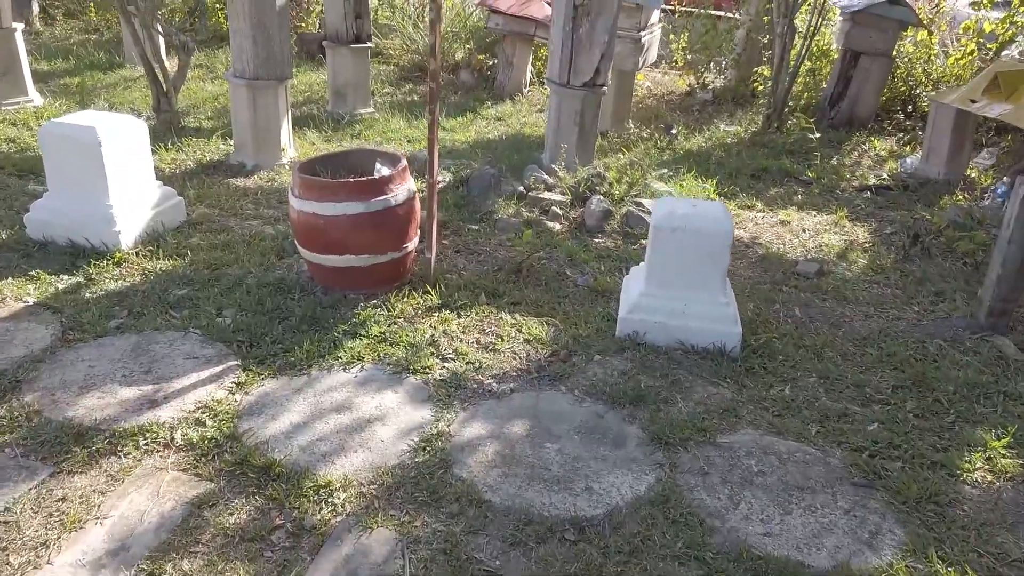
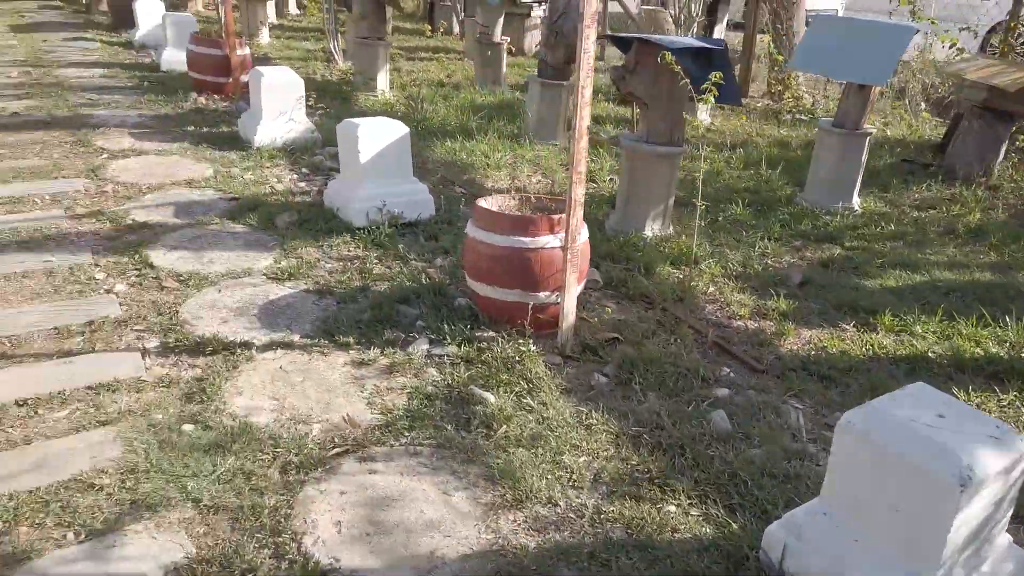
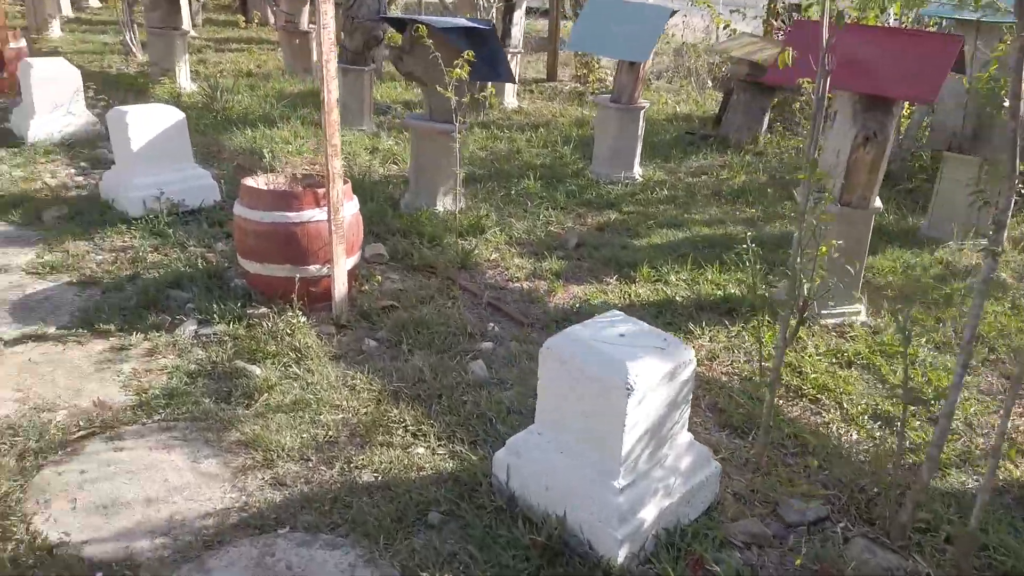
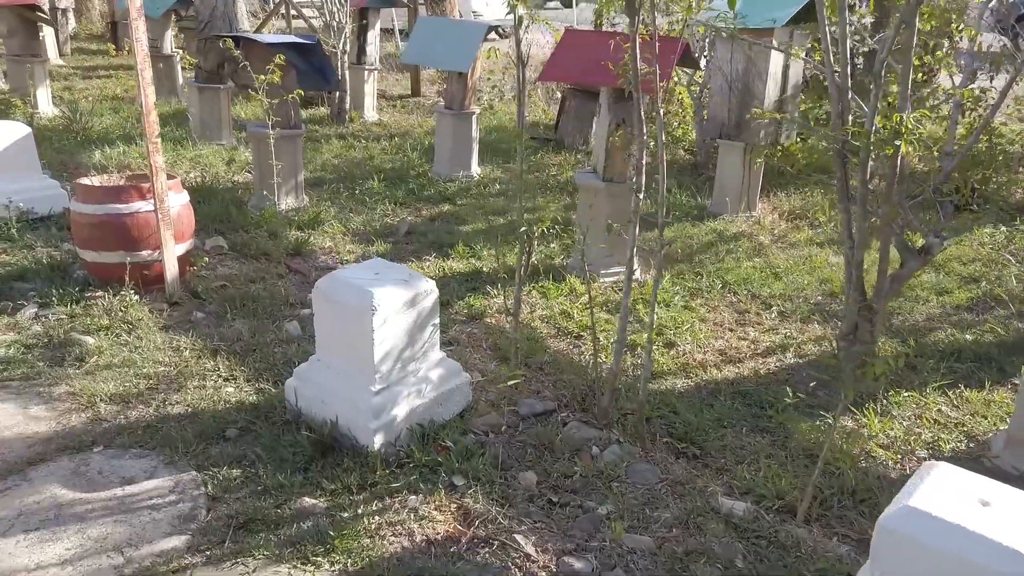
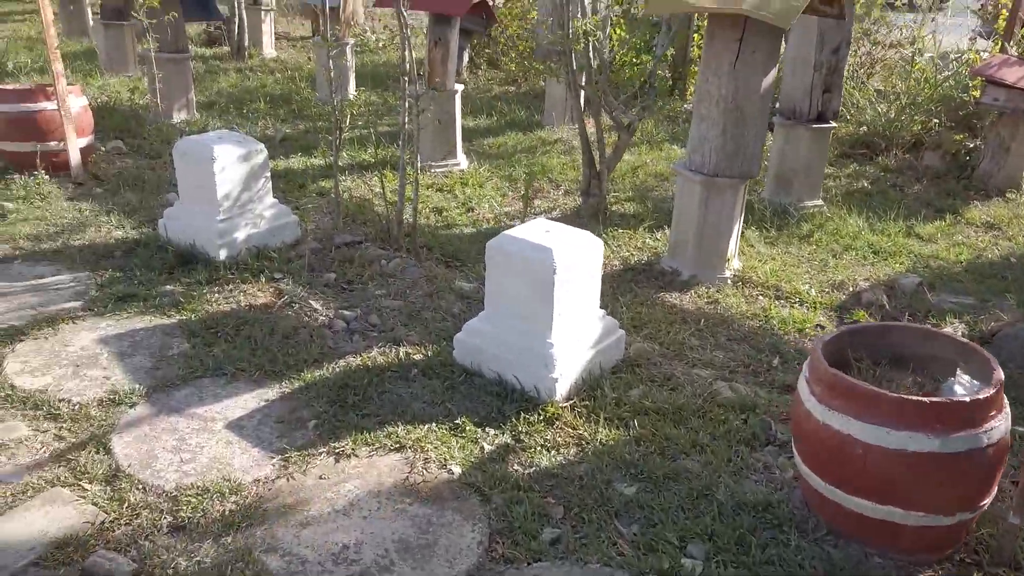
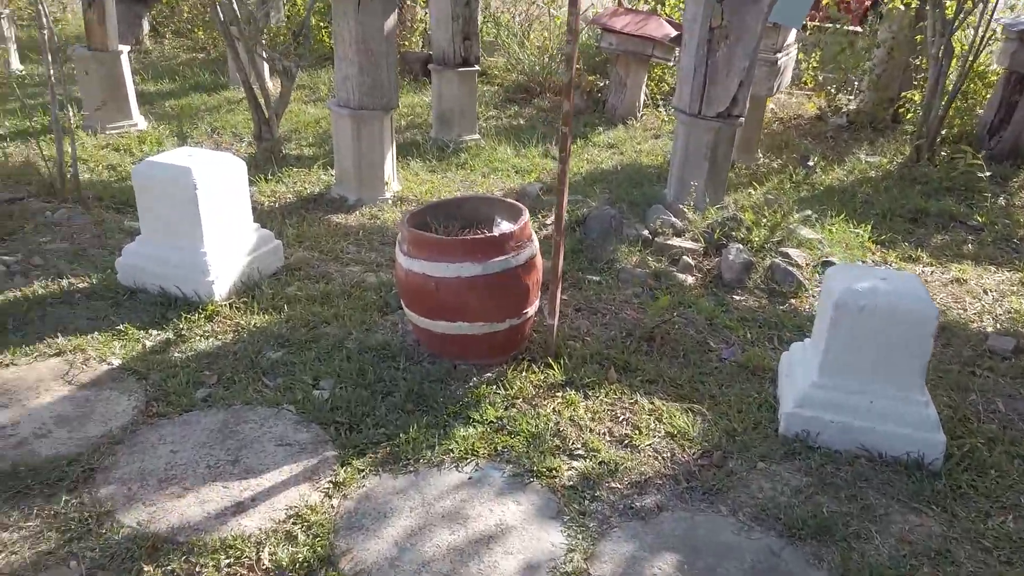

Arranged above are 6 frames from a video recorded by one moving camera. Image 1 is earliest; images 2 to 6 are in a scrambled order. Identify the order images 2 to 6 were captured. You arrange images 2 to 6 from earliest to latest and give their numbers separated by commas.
6, 5, 4, 3, 2
